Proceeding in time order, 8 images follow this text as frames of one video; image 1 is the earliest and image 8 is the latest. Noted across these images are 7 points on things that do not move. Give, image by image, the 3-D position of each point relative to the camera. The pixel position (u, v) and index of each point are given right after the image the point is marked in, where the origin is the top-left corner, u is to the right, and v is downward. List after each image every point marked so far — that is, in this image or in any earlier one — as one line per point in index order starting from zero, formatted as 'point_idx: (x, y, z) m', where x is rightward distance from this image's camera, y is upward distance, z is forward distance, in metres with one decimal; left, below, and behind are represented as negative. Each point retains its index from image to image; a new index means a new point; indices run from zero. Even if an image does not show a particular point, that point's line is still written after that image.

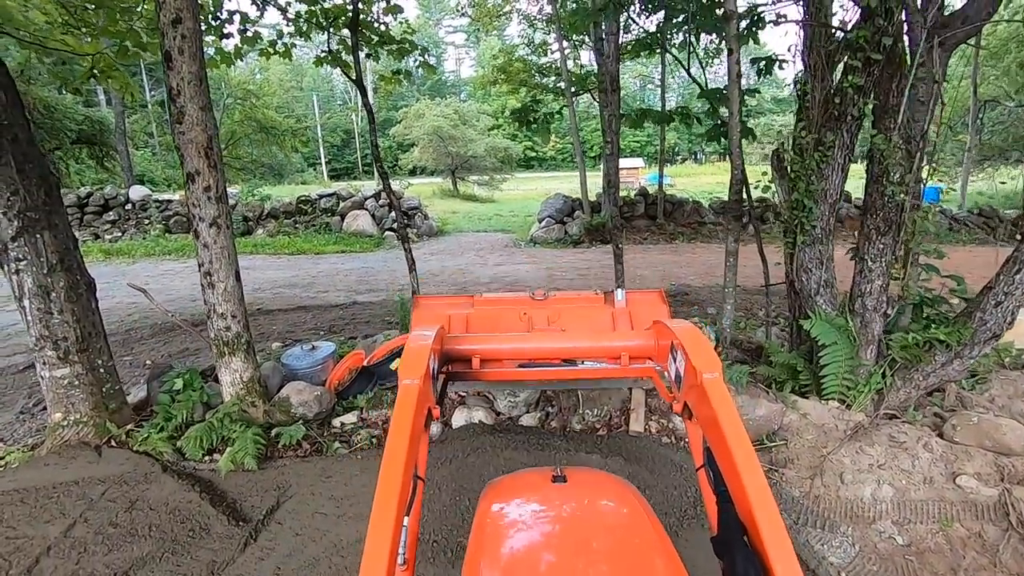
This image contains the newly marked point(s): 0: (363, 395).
0: (-1.0, -0.7, +3.6) m
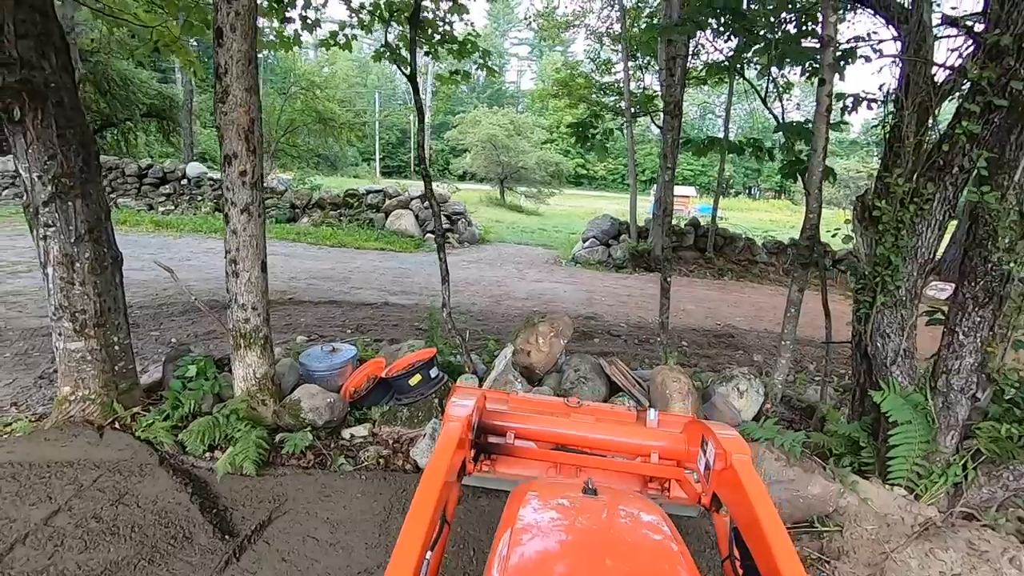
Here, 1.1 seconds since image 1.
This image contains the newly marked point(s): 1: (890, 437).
0: (-0.8, -0.7, +3.3) m
1: (+2.0, -0.8, +2.8) m
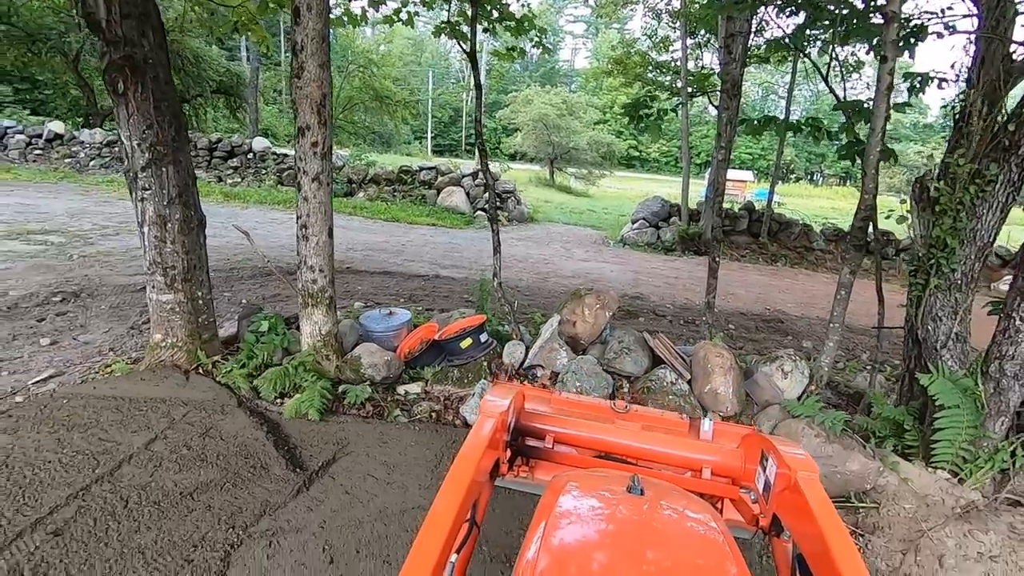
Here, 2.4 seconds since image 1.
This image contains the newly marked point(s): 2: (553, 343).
0: (-0.5, -0.5, +3.6) m
1: (+2.2, -0.7, +2.8) m
2: (+0.3, -0.4, +3.5) m
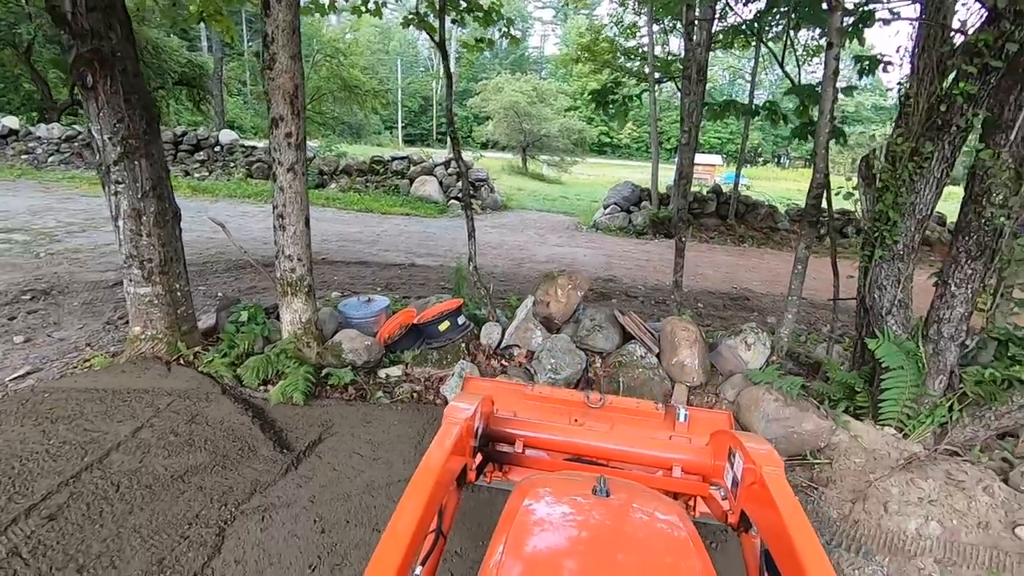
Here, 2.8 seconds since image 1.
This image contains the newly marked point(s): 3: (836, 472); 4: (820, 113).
0: (-0.7, -0.4, +3.7) m
1: (+2.1, -0.5, +3.0) m
2: (+0.1, -0.2, +3.6) m
3: (+1.7, -1.0, +2.8) m
4: (+2.0, +1.2, +3.5) m
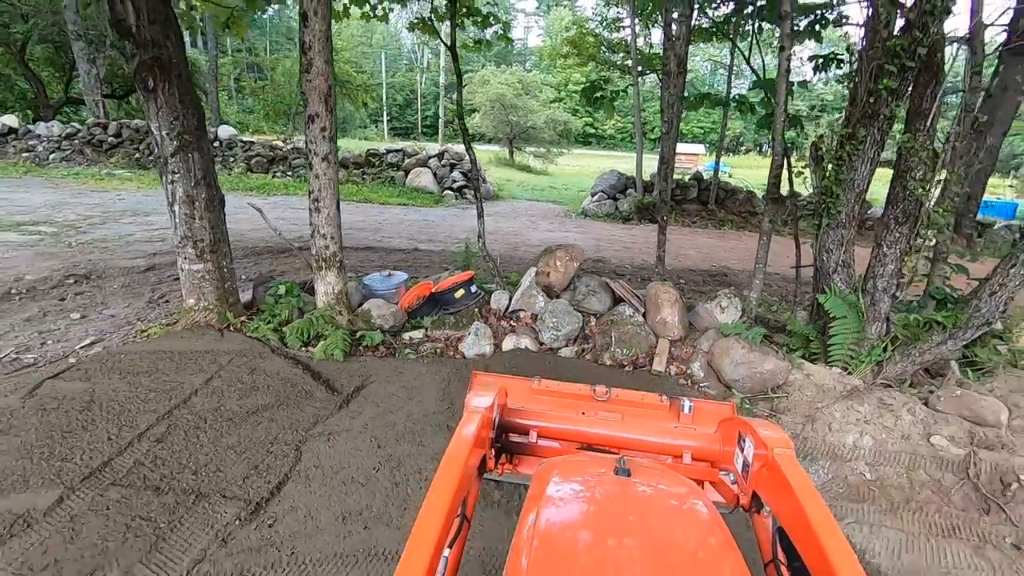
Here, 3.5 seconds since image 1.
0: (-0.6, -0.2, +4.2) m
1: (+2.2, -0.3, +3.6) m
2: (+0.2, 0.0, +4.2) m
3: (+1.8, -0.7, +3.5) m
4: (+2.0, +1.4, +4.1) m
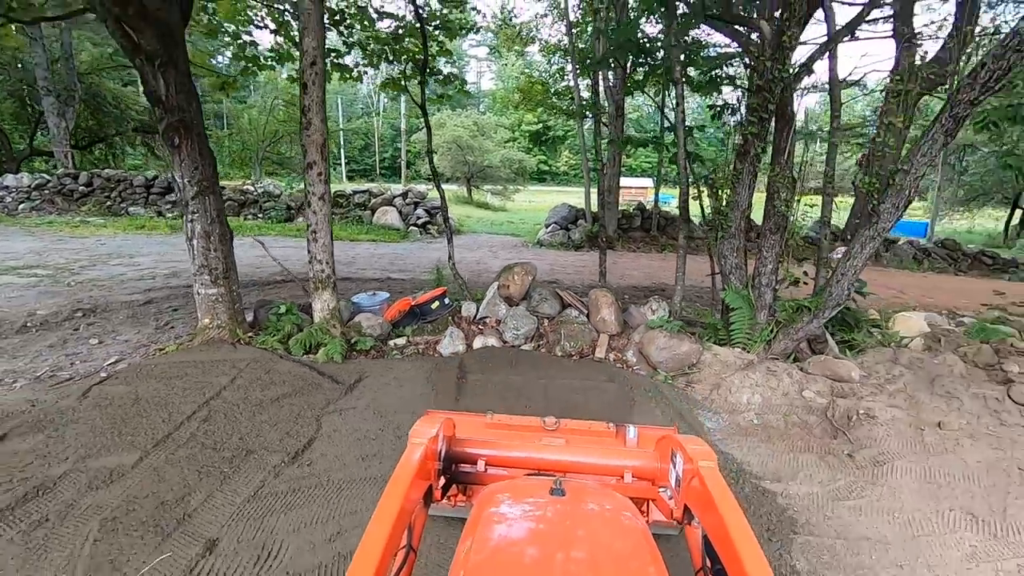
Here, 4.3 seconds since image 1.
0: (-1.0, -0.4, +5.0) m
1: (+1.9, -0.3, +4.7) m
2: (-0.2, -0.1, +5.0) m
3: (+1.6, -0.7, +4.4) m
4: (+1.6, +1.4, +5.2) m
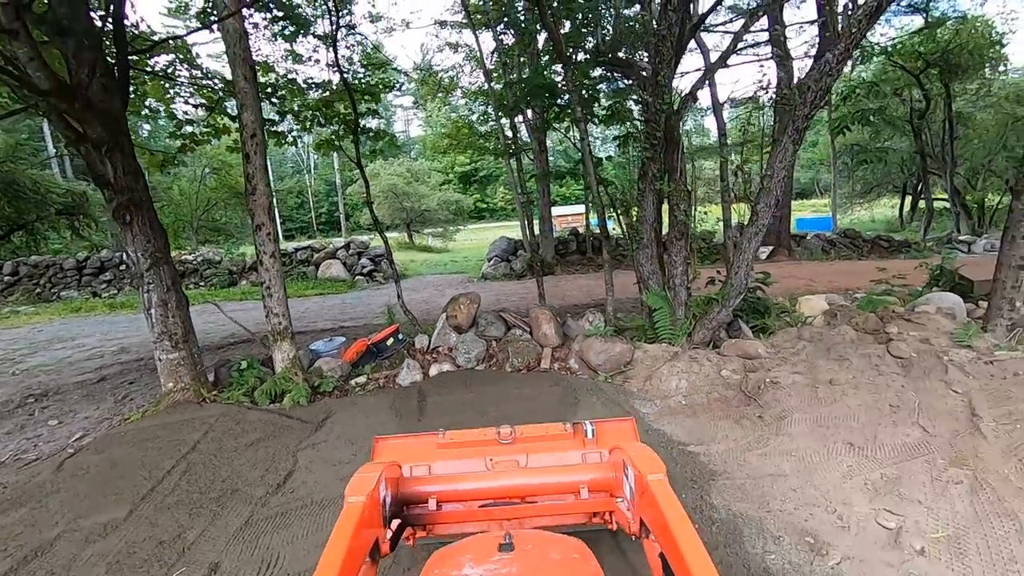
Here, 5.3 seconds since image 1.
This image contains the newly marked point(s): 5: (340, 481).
0: (-1.4, -0.8, +5.4) m
1: (+1.4, -0.3, +5.3) m
2: (-0.7, -0.4, +5.5) m
3: (+1.2, -0.8, +5.0) m
4: (+0.9, +1.3, +5.9) m
5: (-1.1, -1.2, +3.3) m
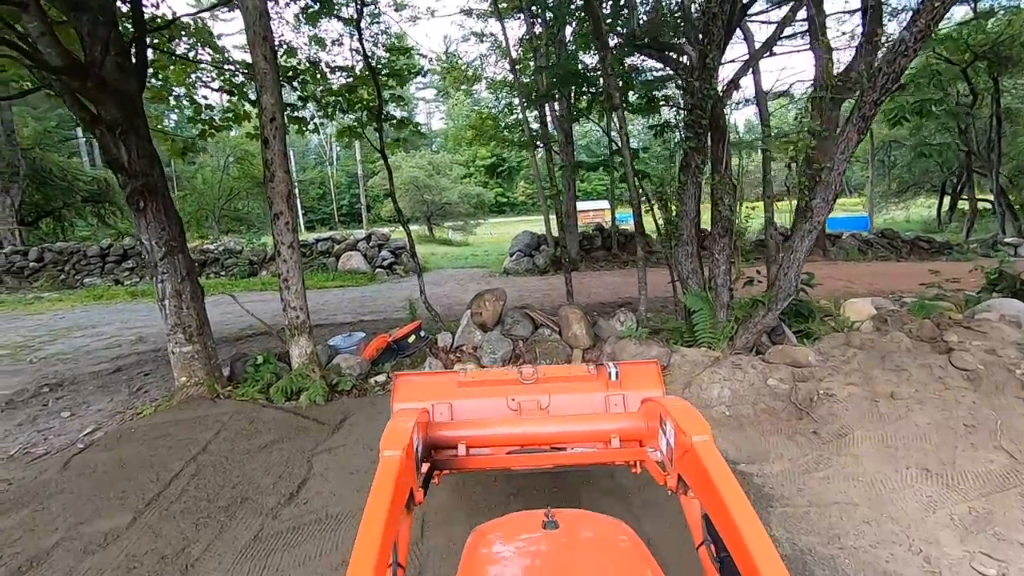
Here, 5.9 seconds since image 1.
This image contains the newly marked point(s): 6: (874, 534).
0: (-1.2, -0.7, +5.1) m
1: (+1.7, -0.3, +4.9) m
2: (-0.4, -0.4, +5.2) m
3: (+1.4, -0.8, +4.6) m
4: (+1.2, +1.3, +5.6) m
5: (-0.9, -1.2, +3.0) m
6: (+1.7, -1.1, +2.5) m
